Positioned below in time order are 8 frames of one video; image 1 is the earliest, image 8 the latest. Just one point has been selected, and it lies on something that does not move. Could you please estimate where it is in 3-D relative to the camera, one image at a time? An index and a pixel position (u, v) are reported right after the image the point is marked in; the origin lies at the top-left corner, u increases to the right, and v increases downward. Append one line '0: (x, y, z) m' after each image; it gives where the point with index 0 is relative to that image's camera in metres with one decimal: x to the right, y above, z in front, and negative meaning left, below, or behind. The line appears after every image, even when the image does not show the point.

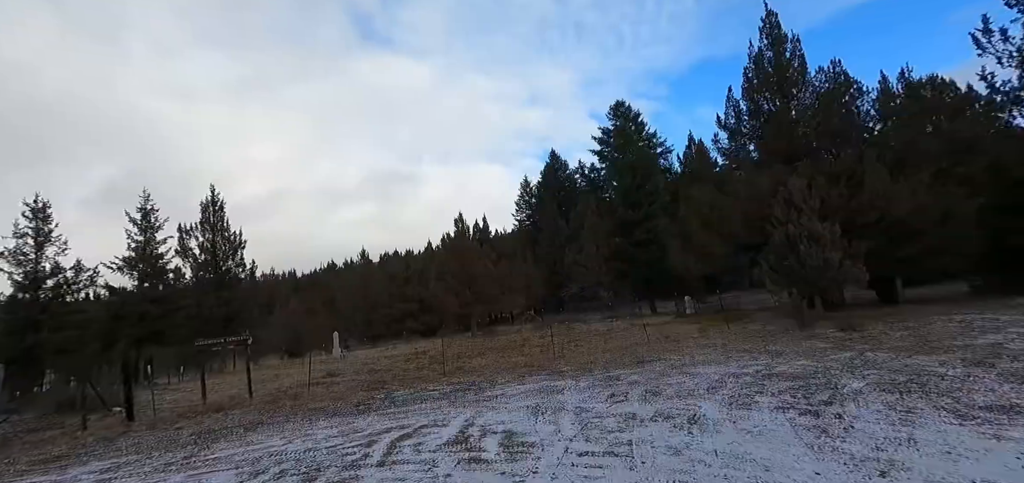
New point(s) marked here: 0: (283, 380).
0: (-8.5, -5.2, +19.0) m
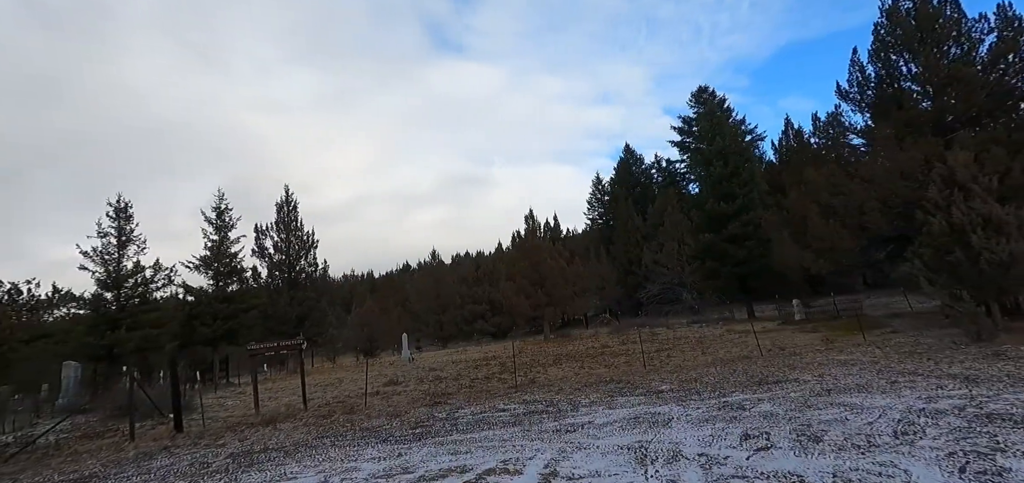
0: (-5.8, -5.1, +17.8) m
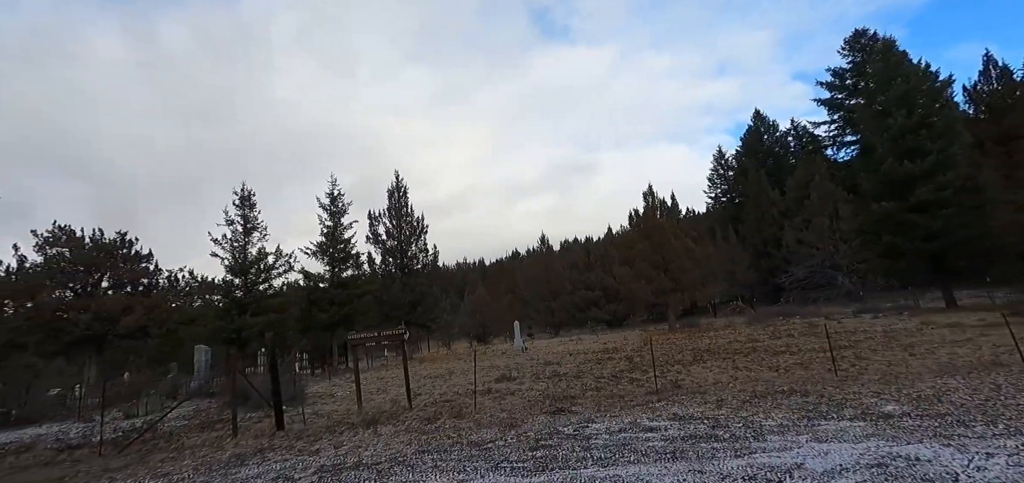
0: (-1.8, -4.4, +16.2) m
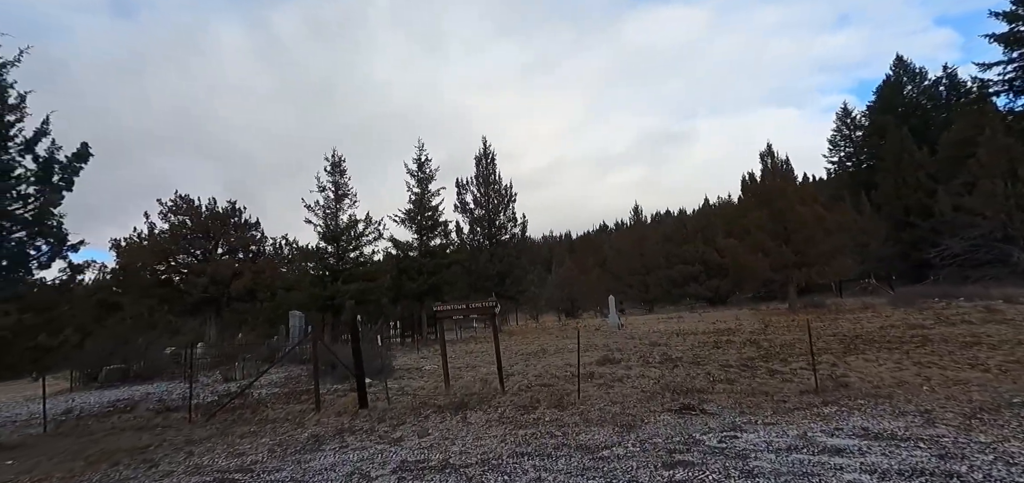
0: (+1.1, -3.4, +14.5) m
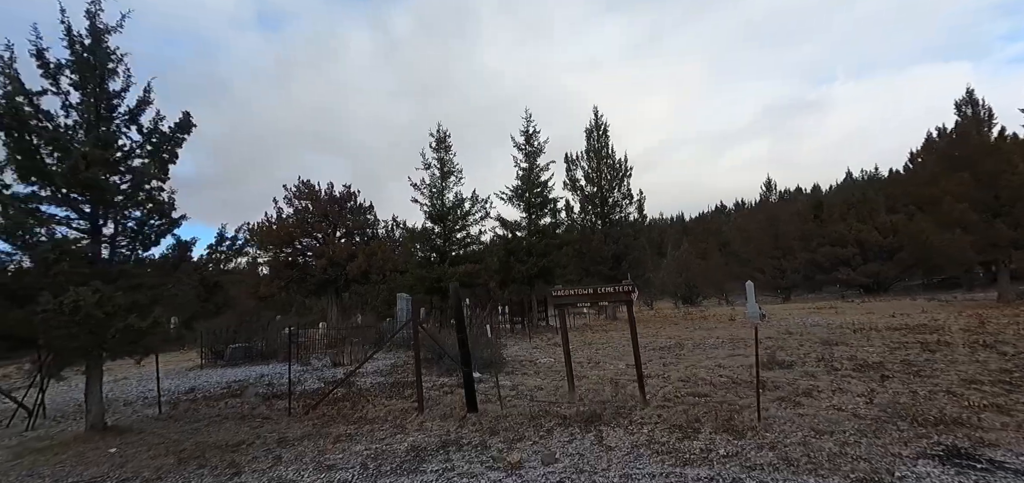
0: (+4.2, -2.7, +11.8) m
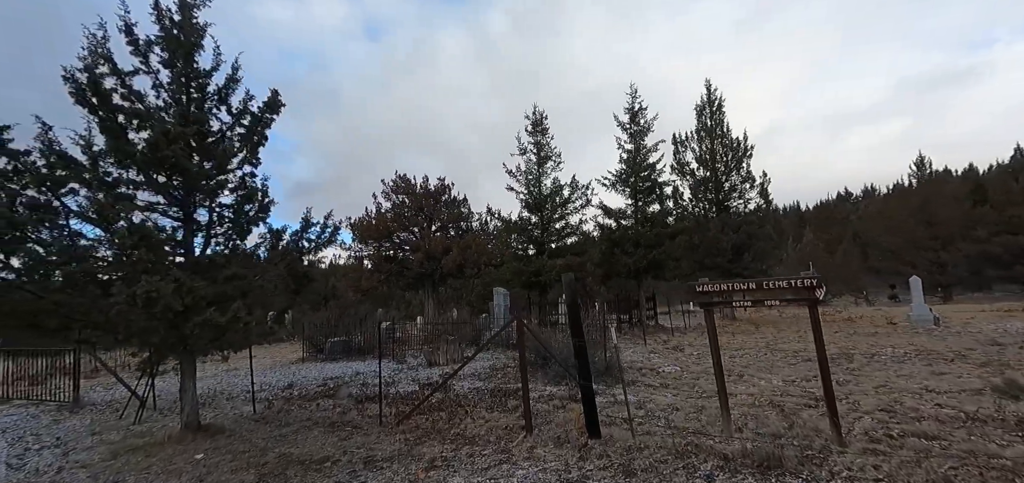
0: (+6.5, -2.4, +9.0) m
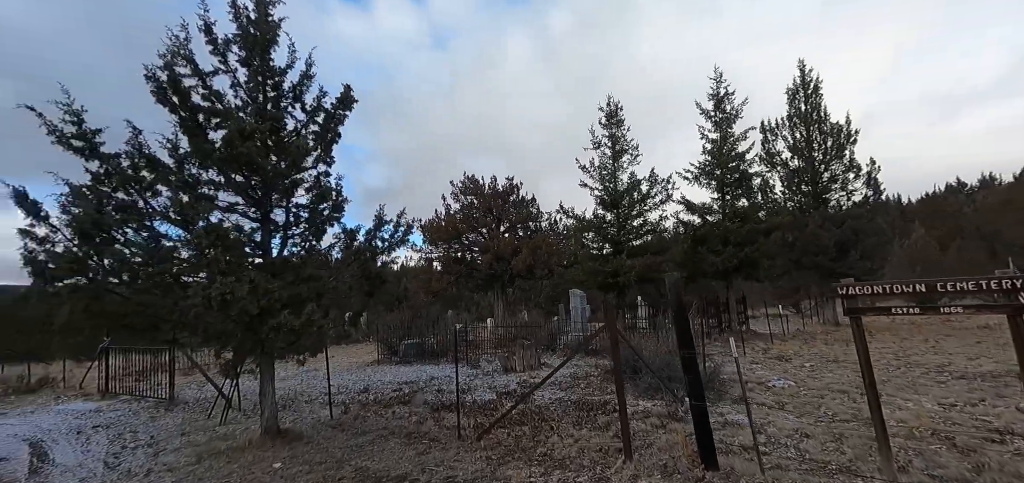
0: (+7.9, -2.2, +7.2) m
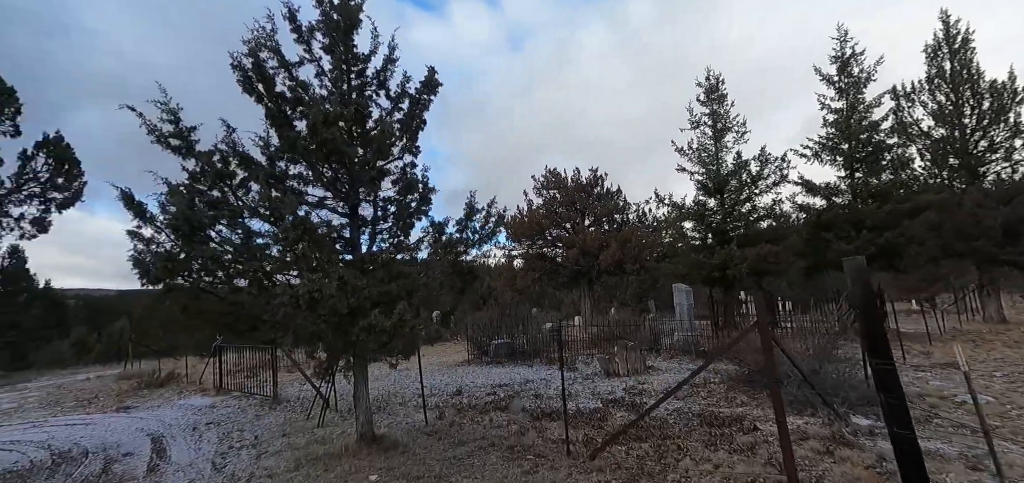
0: (+9.3, -1.8, +4.7) m
